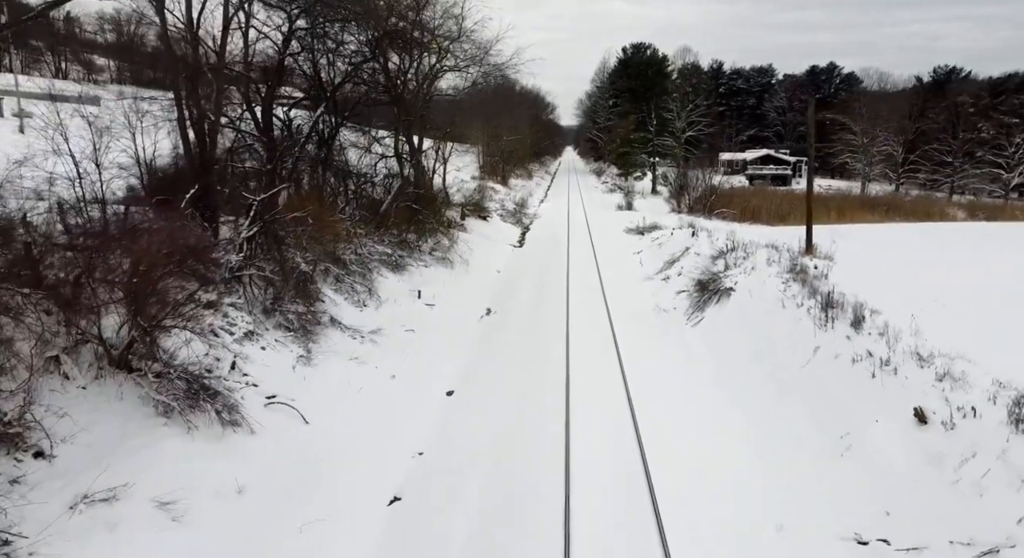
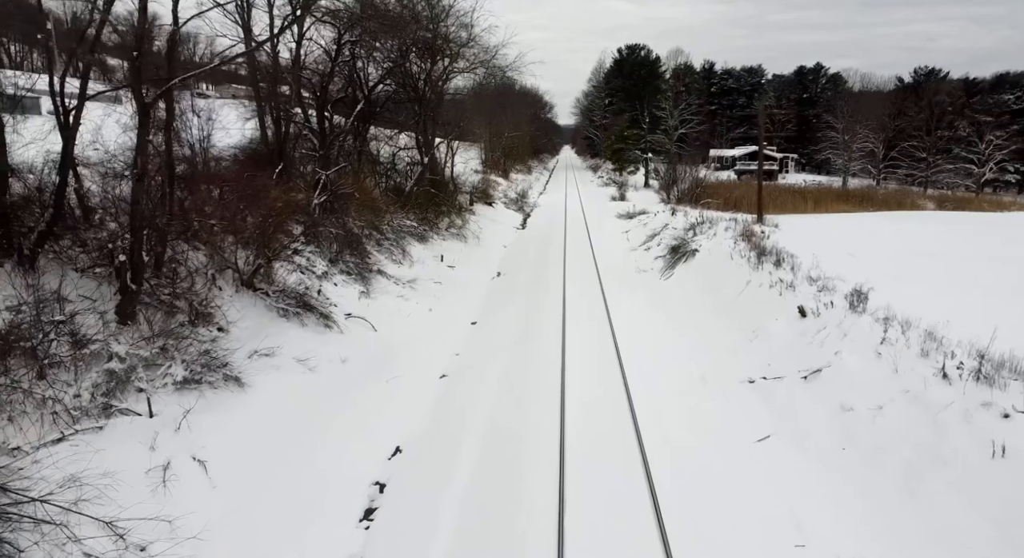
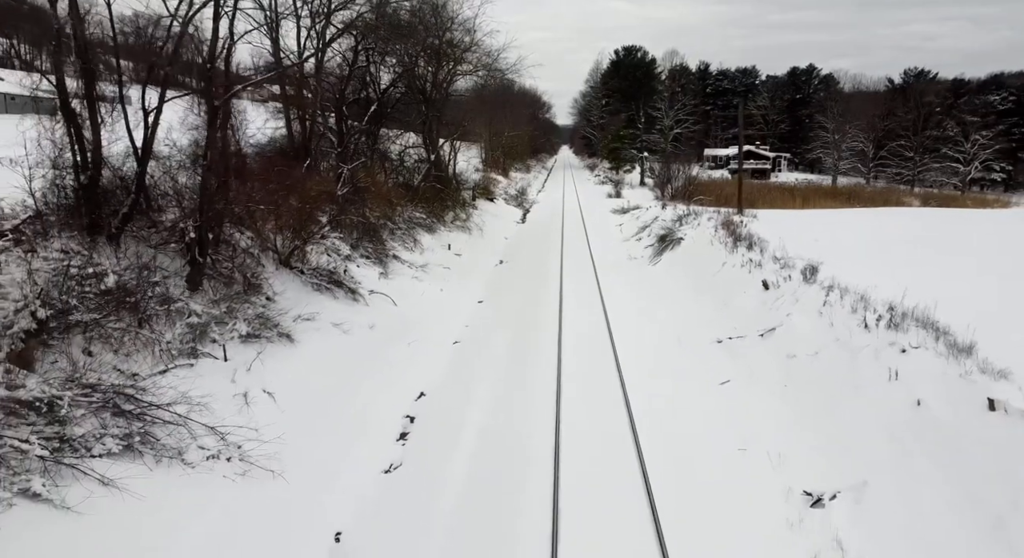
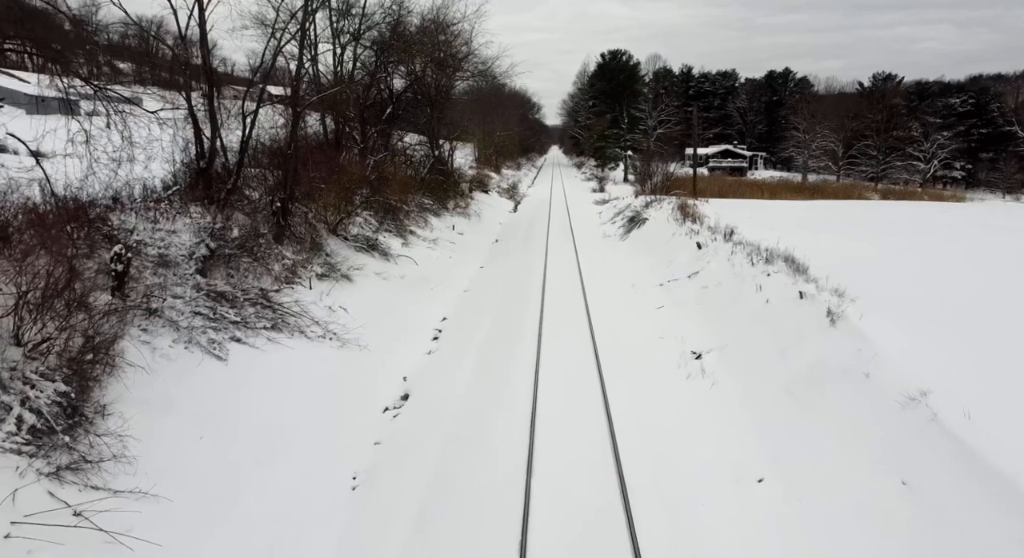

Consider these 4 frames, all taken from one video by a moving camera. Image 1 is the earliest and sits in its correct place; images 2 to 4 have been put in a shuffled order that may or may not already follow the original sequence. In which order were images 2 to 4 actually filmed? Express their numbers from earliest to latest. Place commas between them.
2, 3, 4
